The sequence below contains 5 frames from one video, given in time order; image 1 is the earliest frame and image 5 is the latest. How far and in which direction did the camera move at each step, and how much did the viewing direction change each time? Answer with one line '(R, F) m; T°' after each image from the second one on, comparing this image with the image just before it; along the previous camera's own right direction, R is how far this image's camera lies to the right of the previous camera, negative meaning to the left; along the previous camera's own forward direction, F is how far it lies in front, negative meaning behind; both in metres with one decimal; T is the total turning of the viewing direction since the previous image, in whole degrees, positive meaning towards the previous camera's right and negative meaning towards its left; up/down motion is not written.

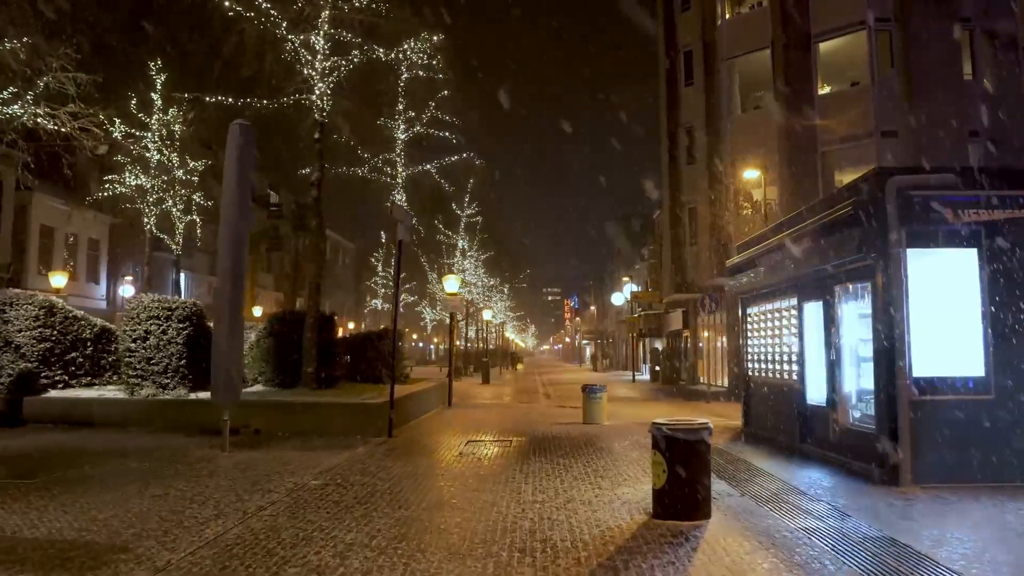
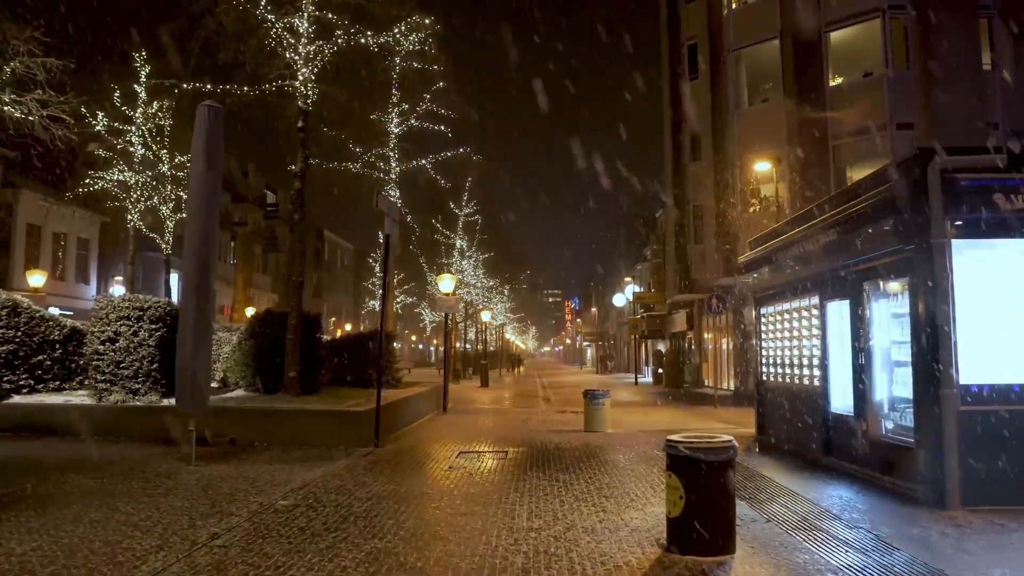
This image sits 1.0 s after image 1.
(+0.1, +1.0) m; 0°
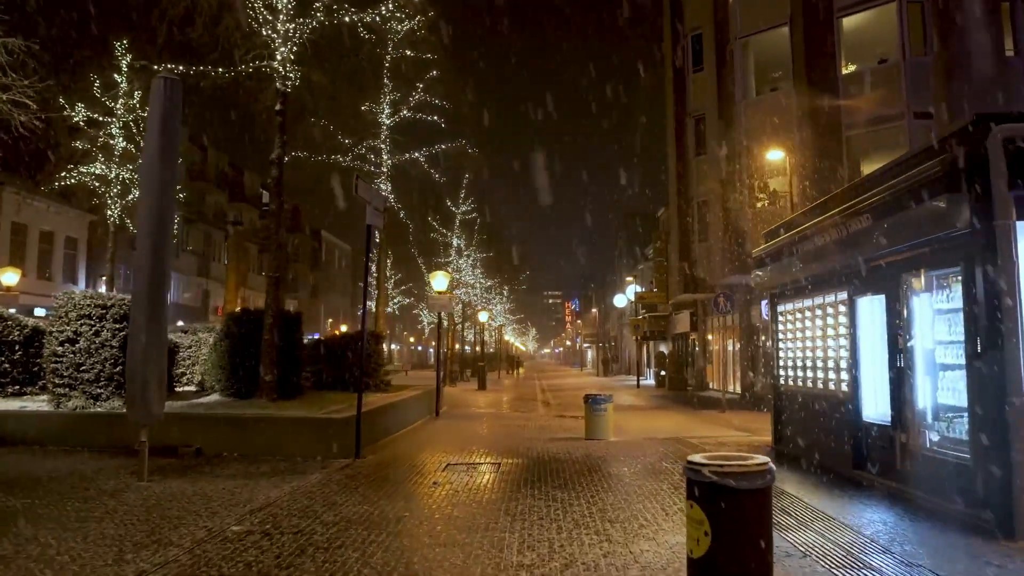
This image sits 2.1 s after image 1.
(+0.1, +1.1) m; 0°
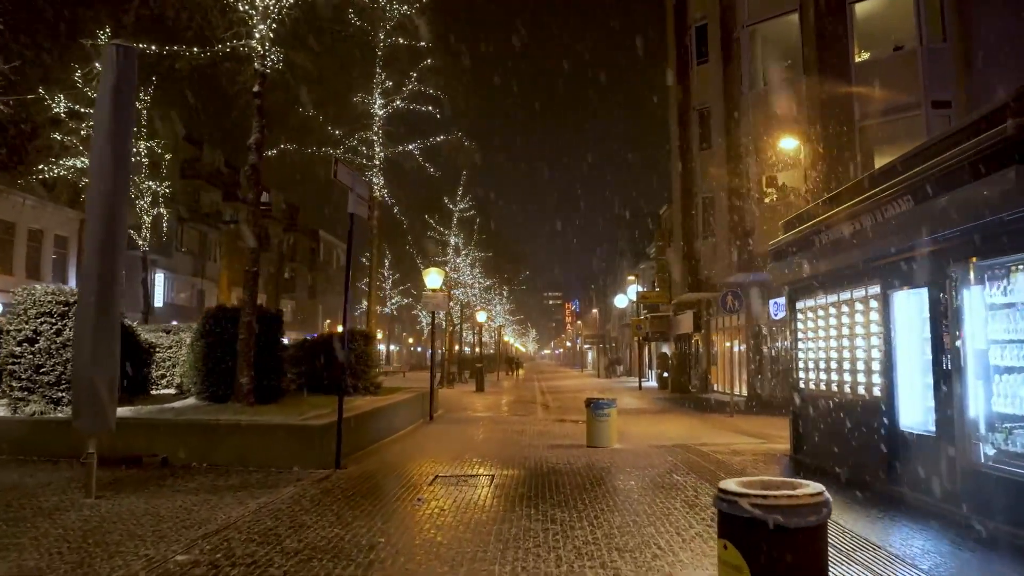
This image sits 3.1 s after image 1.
(+0.1, +1.0) m; 0°
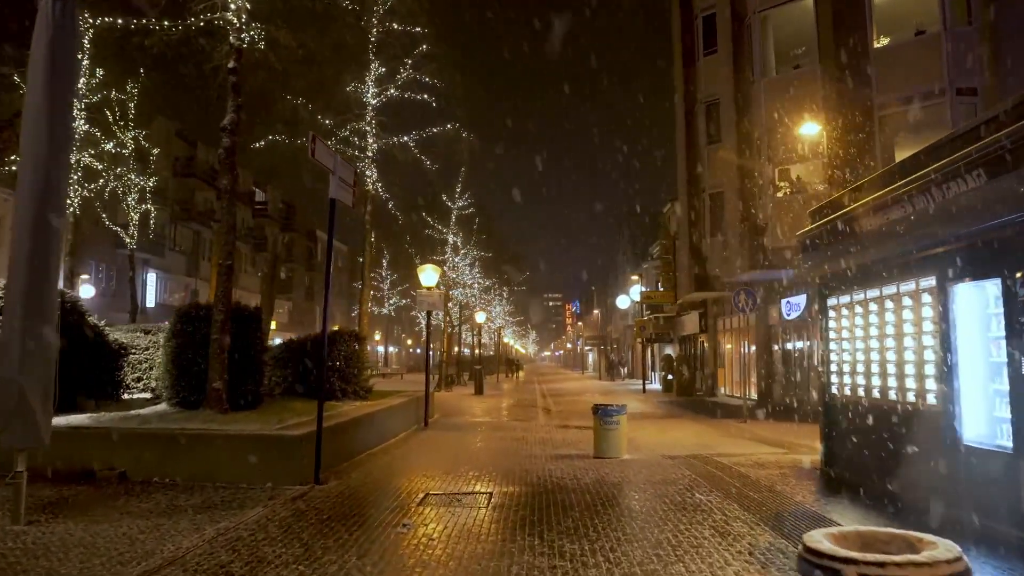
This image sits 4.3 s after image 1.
(0.0, +1.1) m; 0°
